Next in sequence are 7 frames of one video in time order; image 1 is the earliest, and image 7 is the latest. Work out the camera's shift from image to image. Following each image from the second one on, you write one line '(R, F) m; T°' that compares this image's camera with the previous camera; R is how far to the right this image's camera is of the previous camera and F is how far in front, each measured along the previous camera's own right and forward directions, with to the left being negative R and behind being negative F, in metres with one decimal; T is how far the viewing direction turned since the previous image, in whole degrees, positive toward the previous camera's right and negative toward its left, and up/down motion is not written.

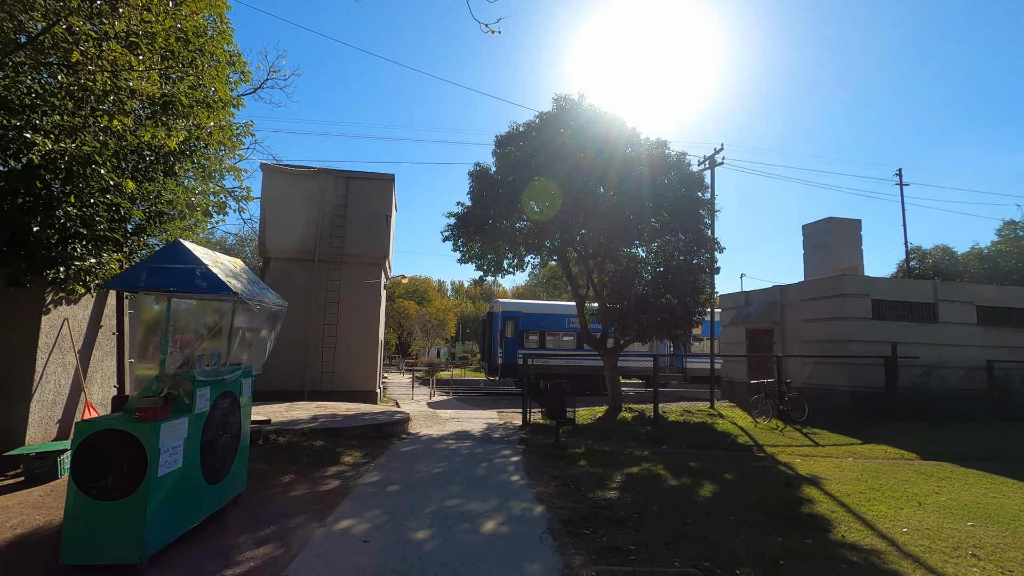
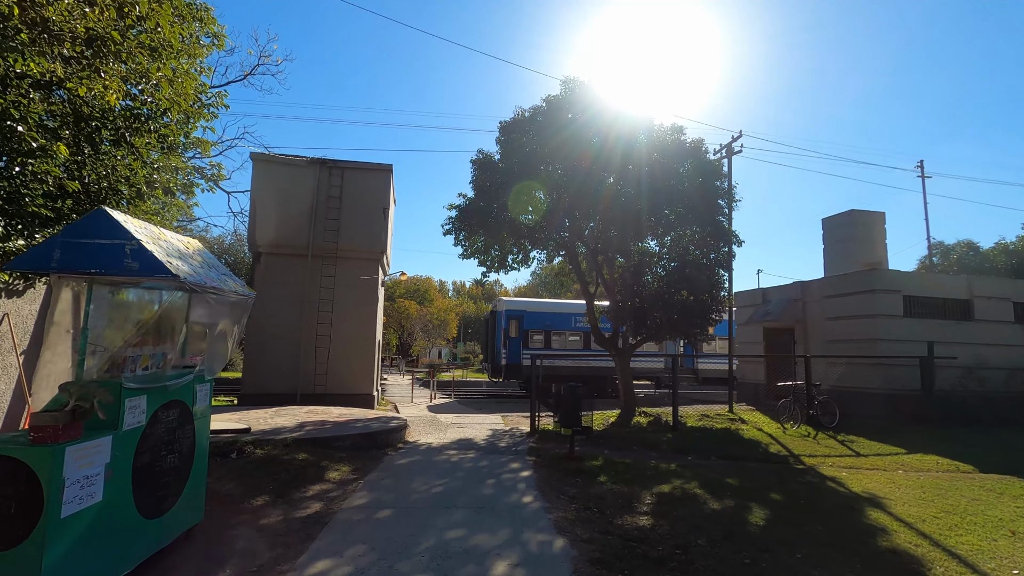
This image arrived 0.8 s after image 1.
(-0.1, +0.9) m; 0°
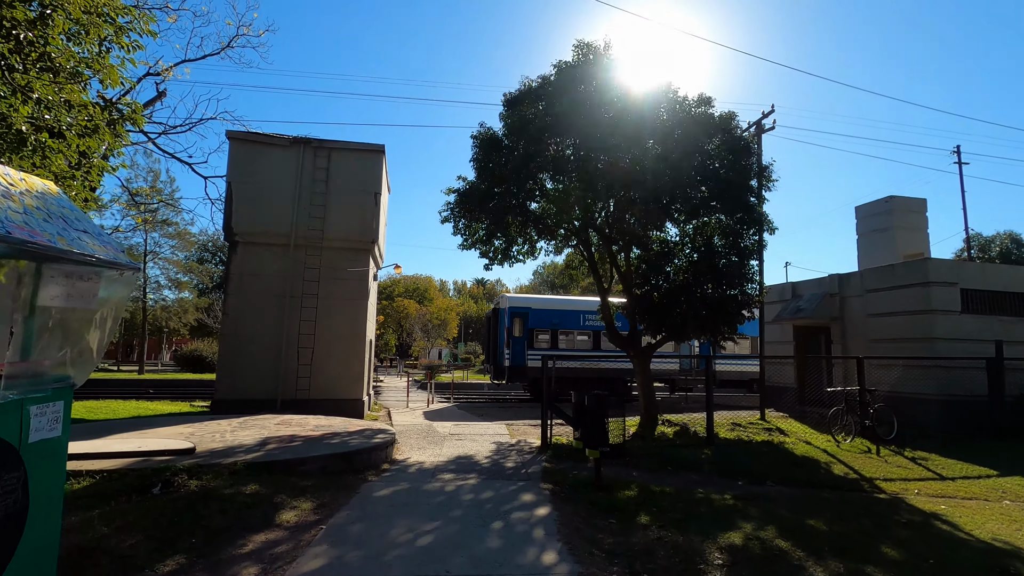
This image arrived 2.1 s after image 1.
(-0.1, +1.5) m; 0°
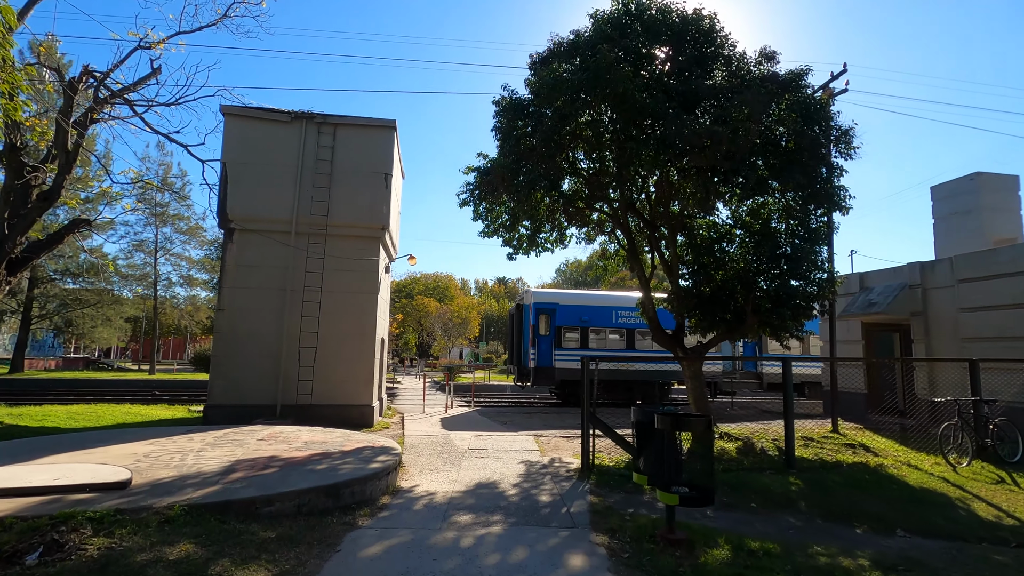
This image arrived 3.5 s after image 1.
(-0.1, +1.6) m; -2°
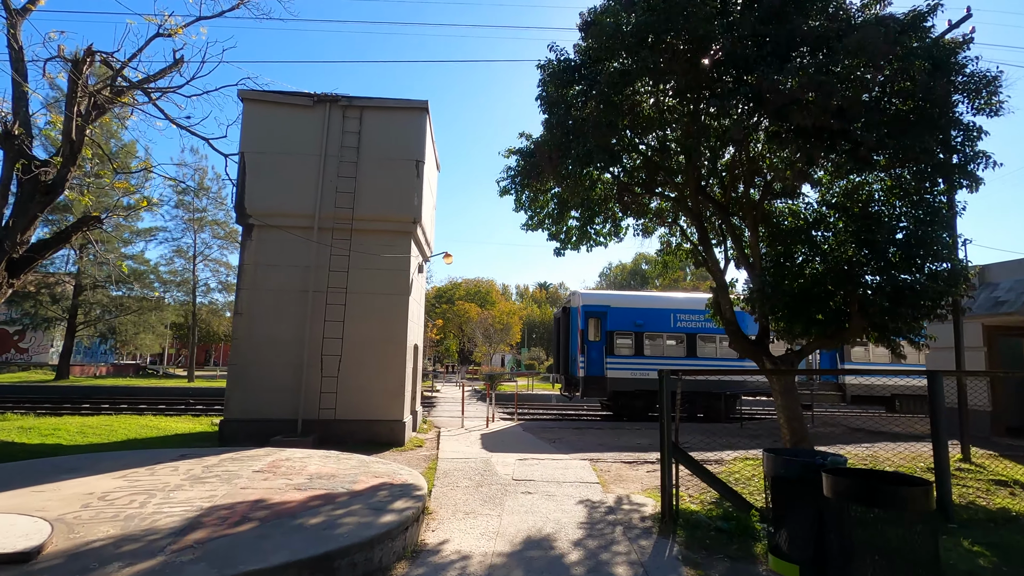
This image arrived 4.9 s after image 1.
(-0.1, +1.5) m; -4°
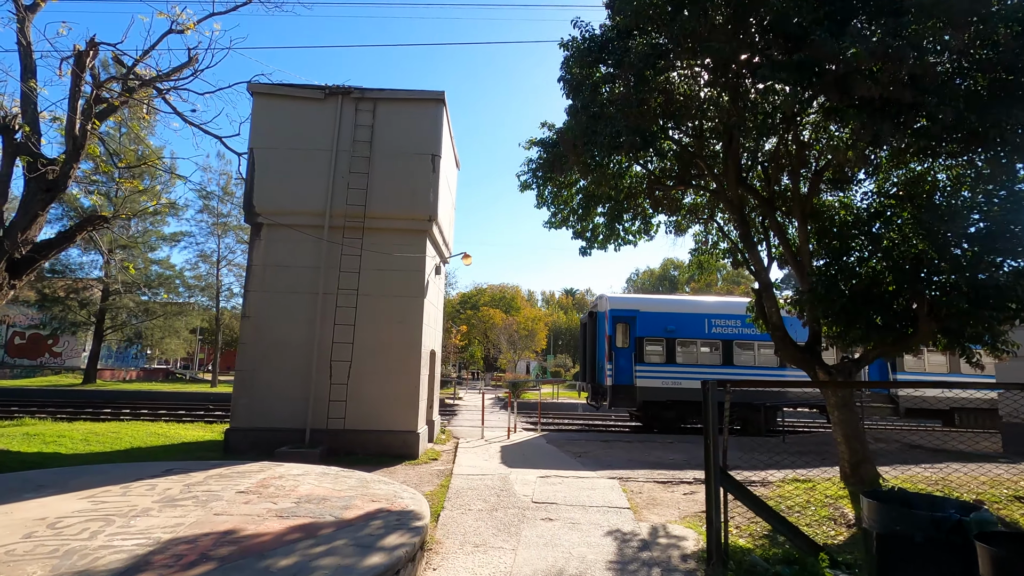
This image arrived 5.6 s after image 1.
(+0.1, +0.8) m; -3°
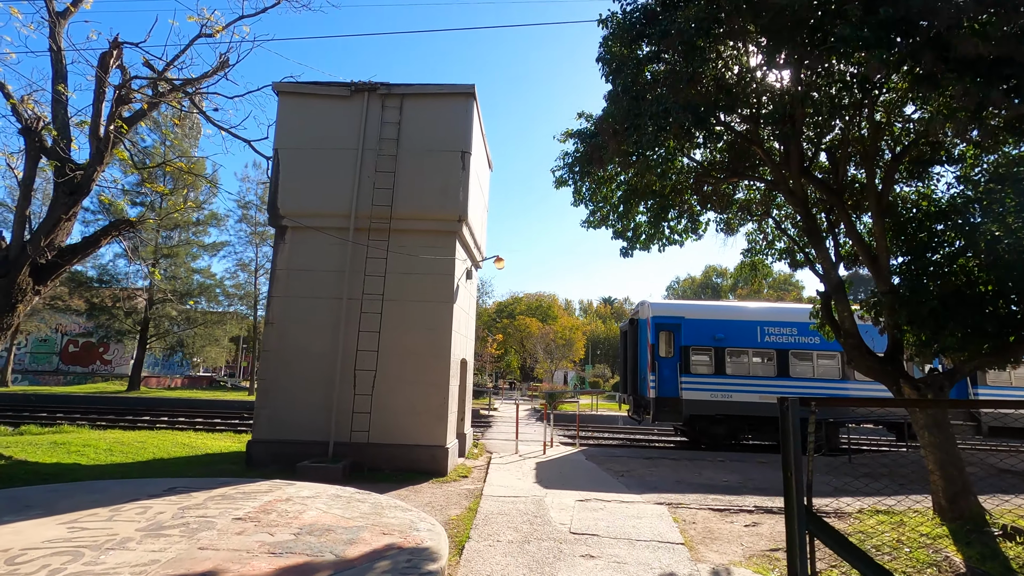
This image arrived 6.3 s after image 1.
(0.0, +0.7) m; -4°
